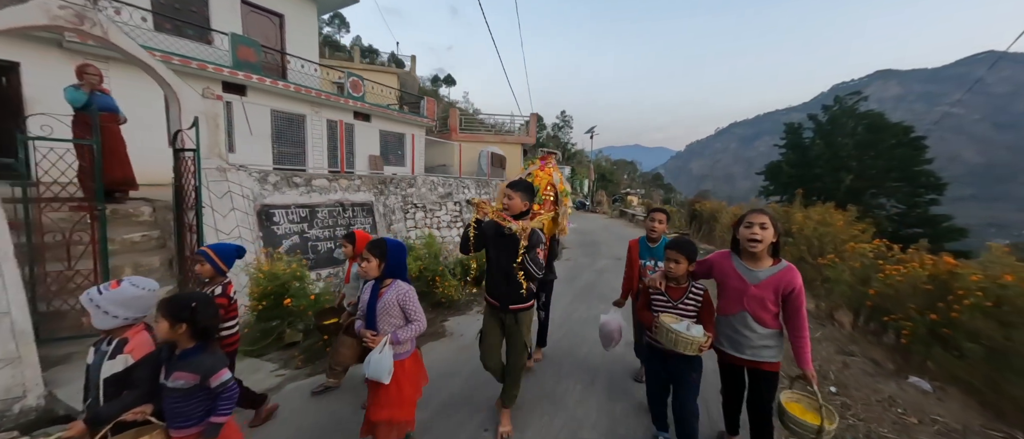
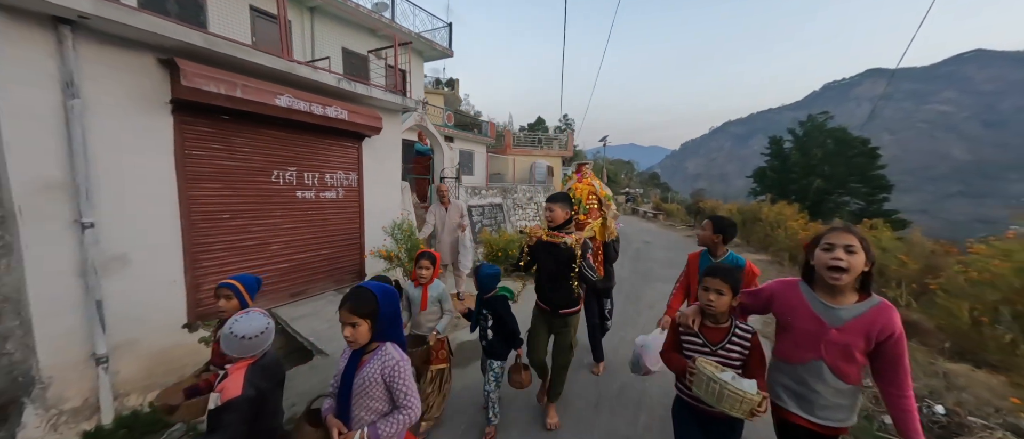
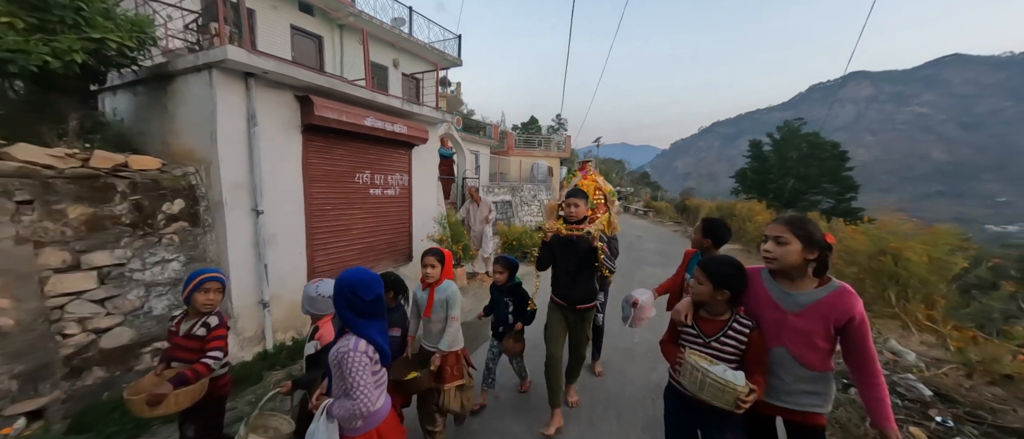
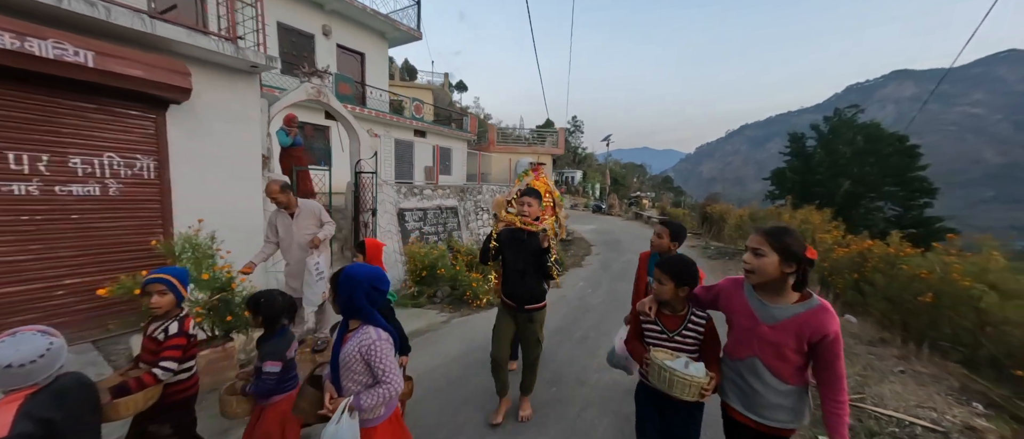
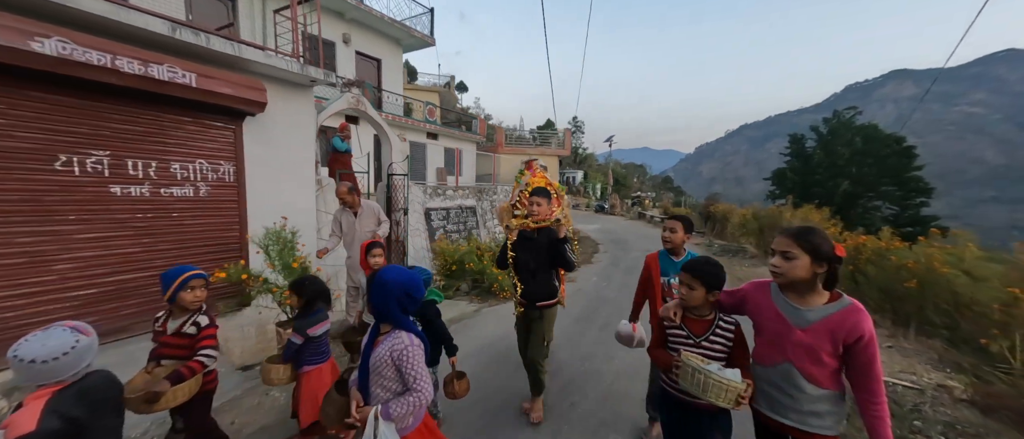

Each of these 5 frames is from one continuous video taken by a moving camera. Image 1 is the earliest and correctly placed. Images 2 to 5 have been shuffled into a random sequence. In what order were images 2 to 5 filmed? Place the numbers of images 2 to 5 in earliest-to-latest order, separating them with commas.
4, 5, 2, 3
